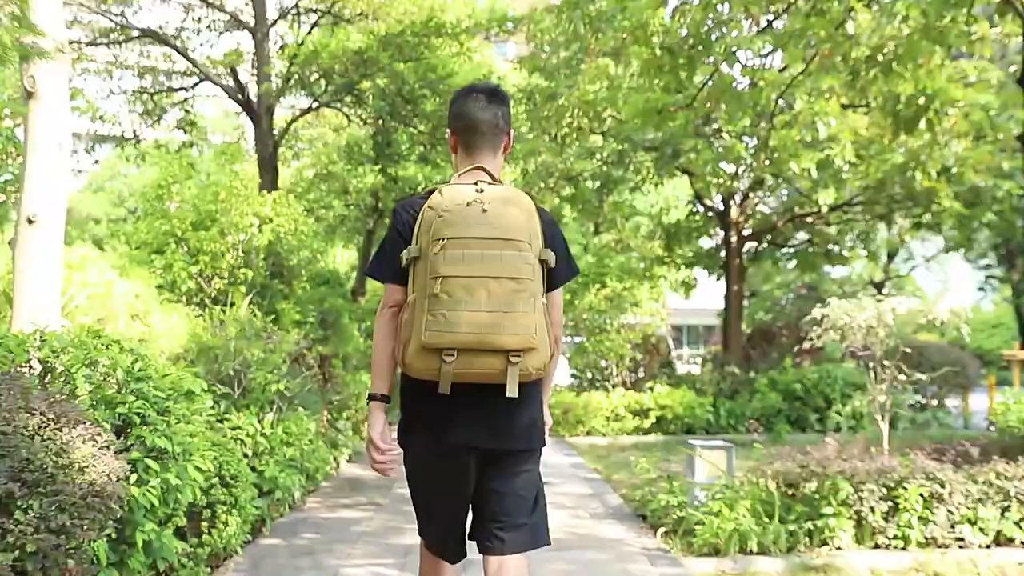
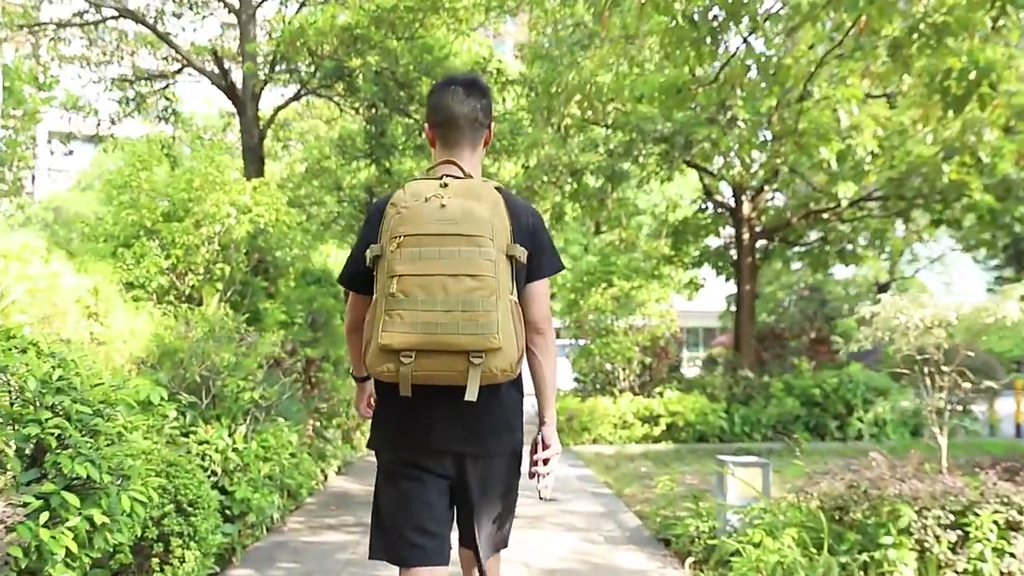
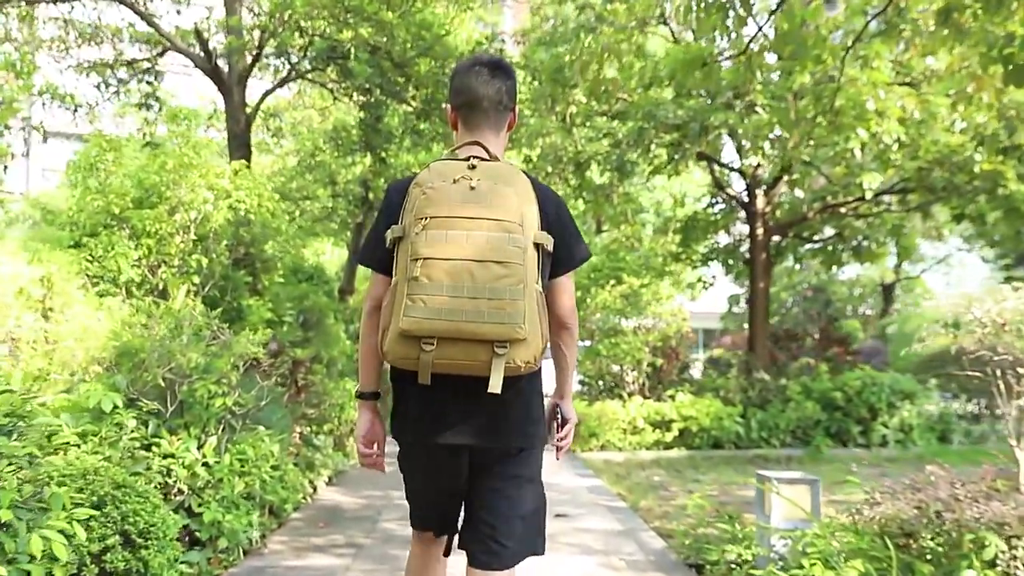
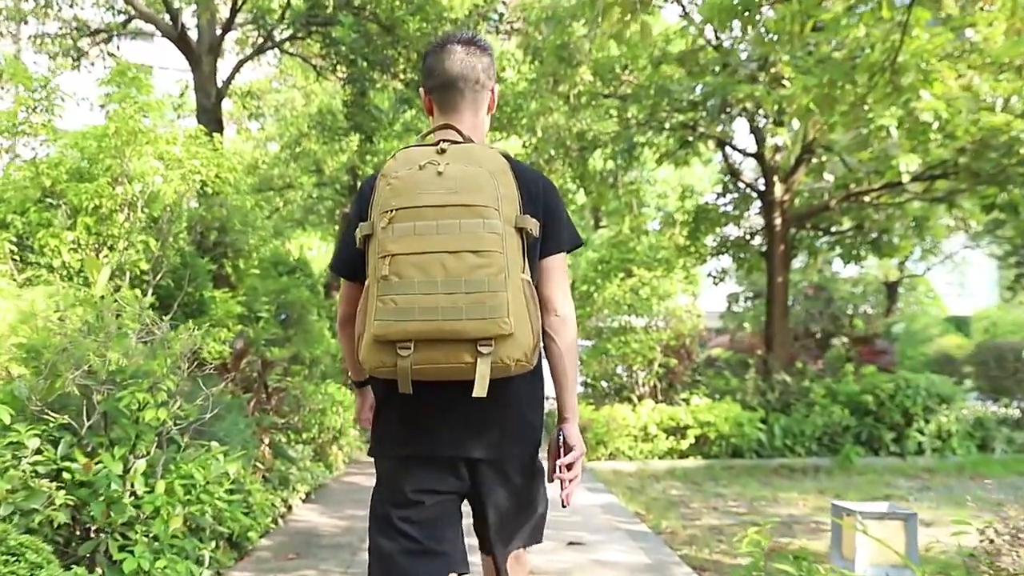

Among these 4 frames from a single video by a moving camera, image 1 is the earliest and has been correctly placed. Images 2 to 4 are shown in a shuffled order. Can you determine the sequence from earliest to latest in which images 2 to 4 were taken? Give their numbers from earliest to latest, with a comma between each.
2, 3, 4
